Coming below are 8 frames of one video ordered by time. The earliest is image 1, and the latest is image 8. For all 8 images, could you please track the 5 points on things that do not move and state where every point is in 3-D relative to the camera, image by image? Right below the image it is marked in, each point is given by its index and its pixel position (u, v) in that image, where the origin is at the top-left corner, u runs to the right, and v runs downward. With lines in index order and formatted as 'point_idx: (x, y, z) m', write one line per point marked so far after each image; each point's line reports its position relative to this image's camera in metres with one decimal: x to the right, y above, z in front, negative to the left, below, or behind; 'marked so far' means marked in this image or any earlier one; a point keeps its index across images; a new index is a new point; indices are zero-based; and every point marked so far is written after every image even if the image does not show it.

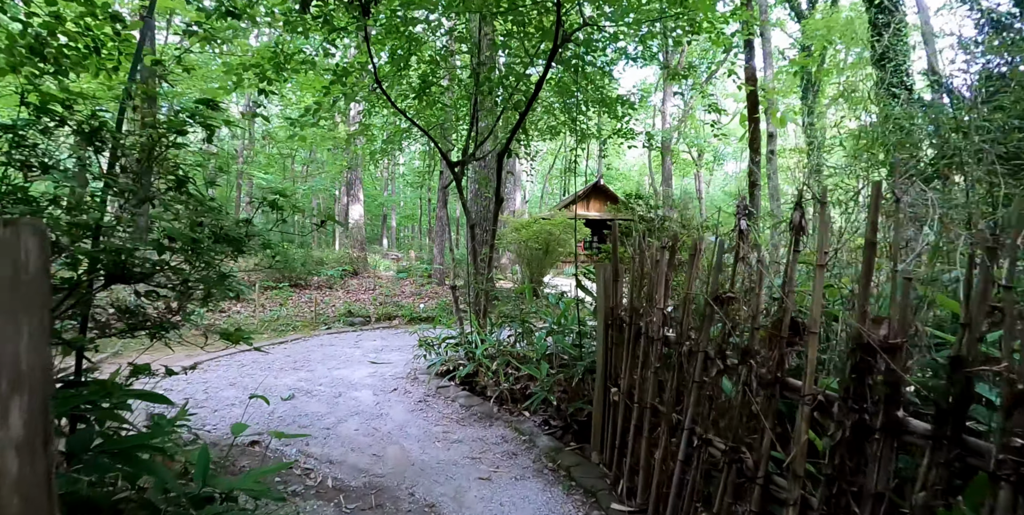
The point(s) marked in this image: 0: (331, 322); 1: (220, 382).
0: (-2.5, -0.9, +7.2) m
1: (-2.4, -1.0, +4.4) m
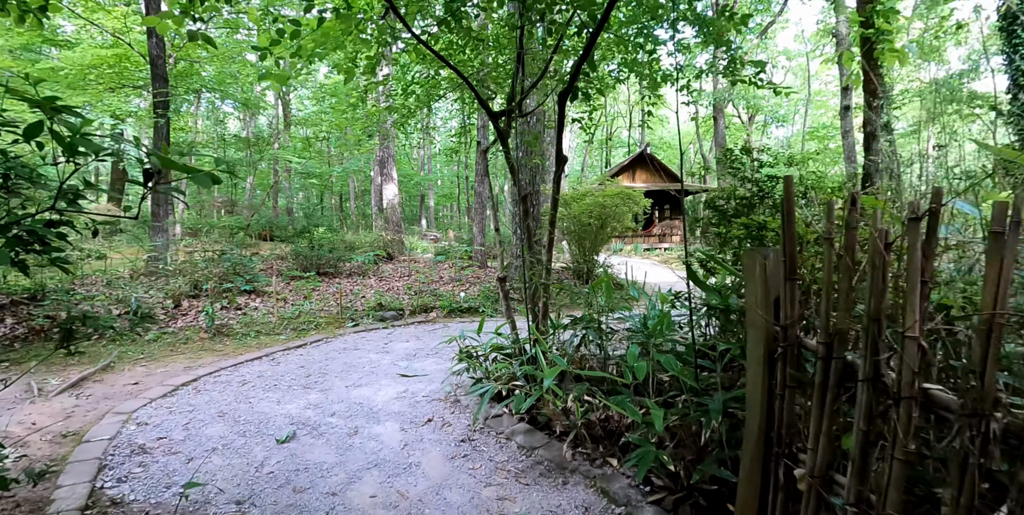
0: (-1.8, -0.7, +6.2) m
1: (-2.0, -1.0, +3.4) m
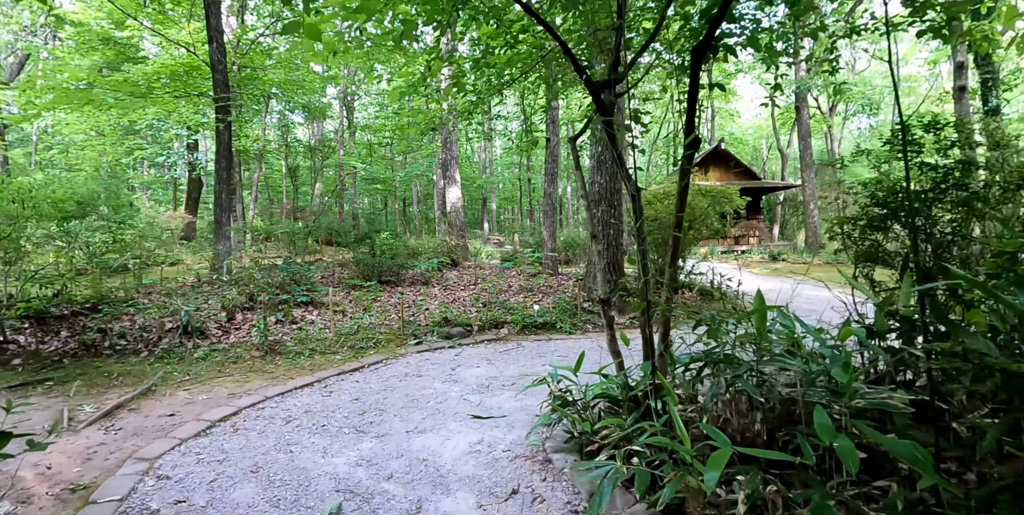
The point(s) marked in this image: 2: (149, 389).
0: (-0.9, -0.8, +5.5) m
1: (-1.4, -1.1, +2.8) m
2: (-2.9, -1.0, +4.1) m
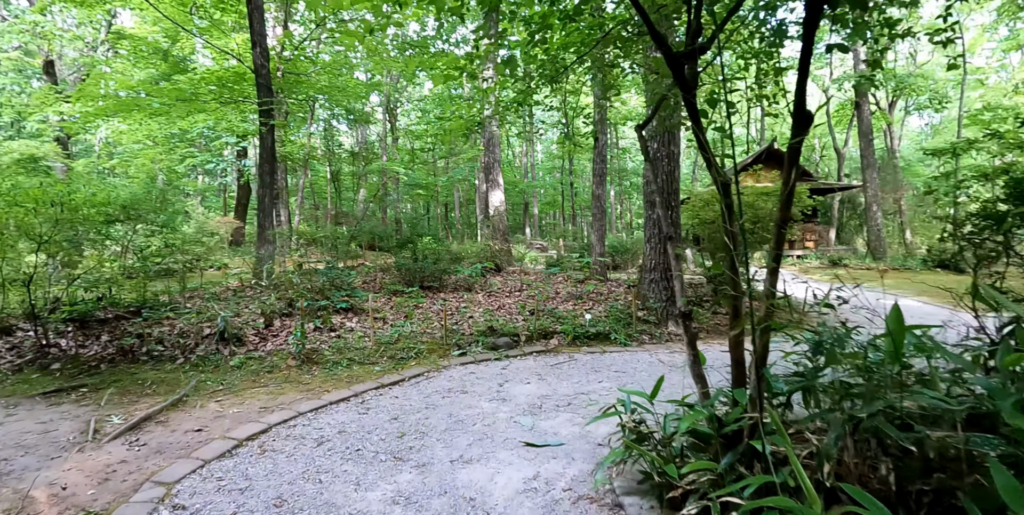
0: (-0.5, -0.8, +5.2) m
1: (-1.2, -1.1, +2.4) m
2: (-2.5, -1.1, +3.9) m
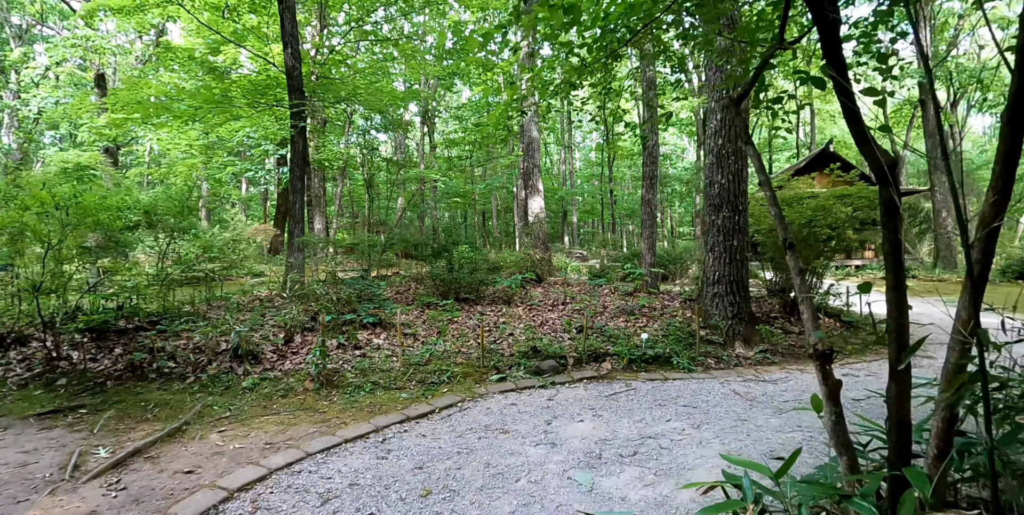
0: (-0.1, -0.9, +4.5) m
1: (-0.9, -1.1, +1.9) m
2: (-2.2, -1.1, +3.4) m
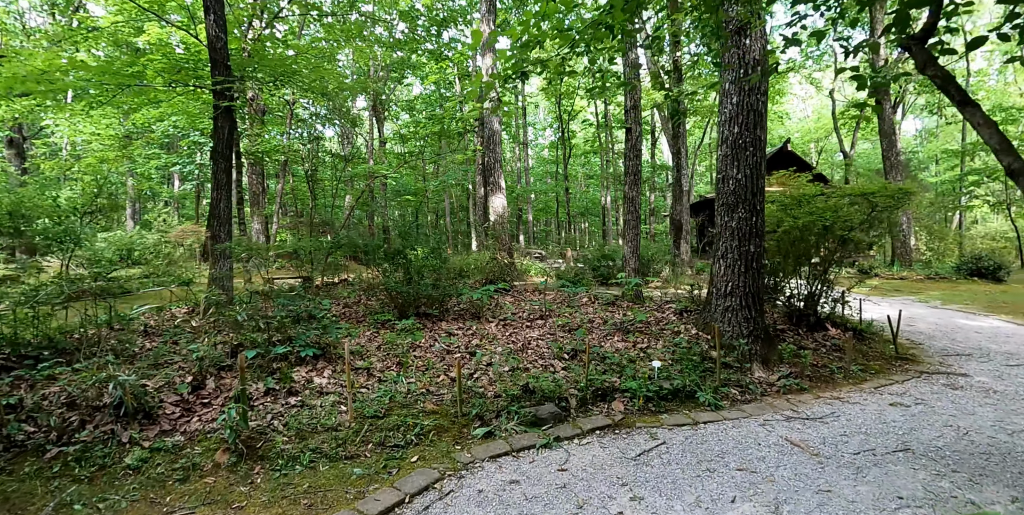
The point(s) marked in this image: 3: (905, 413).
0: (-0.1, -1.0, +3.5) m
1: (-0.8, -1.2, +0.8) m
2: (-2.1, -1.2, +2.2) m
3: (+2.8, -1.1, +3.7) m
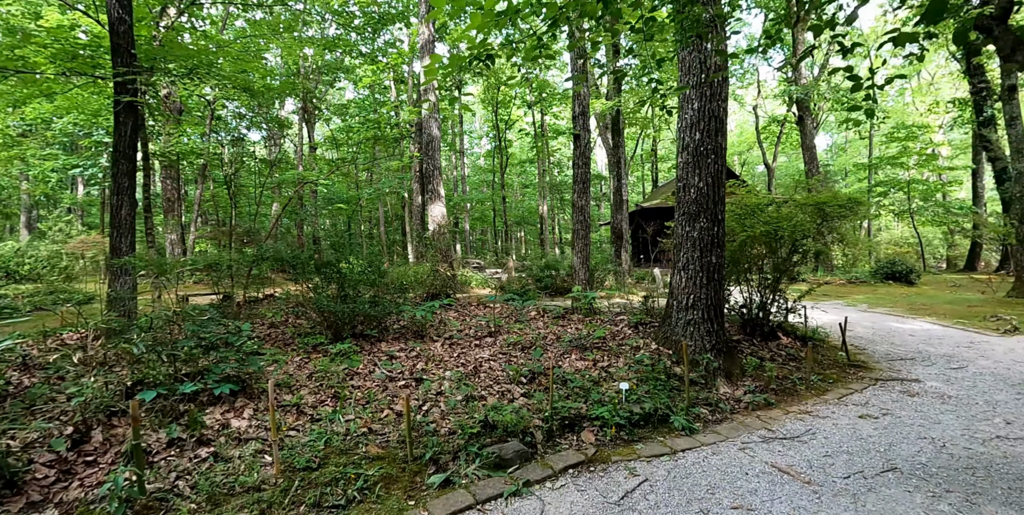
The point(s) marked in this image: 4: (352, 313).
0: (-0.4, -1.1, +3.0) m
1: (-0.7, -1.3, +0.2) m
2: (-2.2, -1.3, +1.5) m
3: (+2.5, -1.2, +3.6) m
4: (-1.8, -0.6, +5.9) m
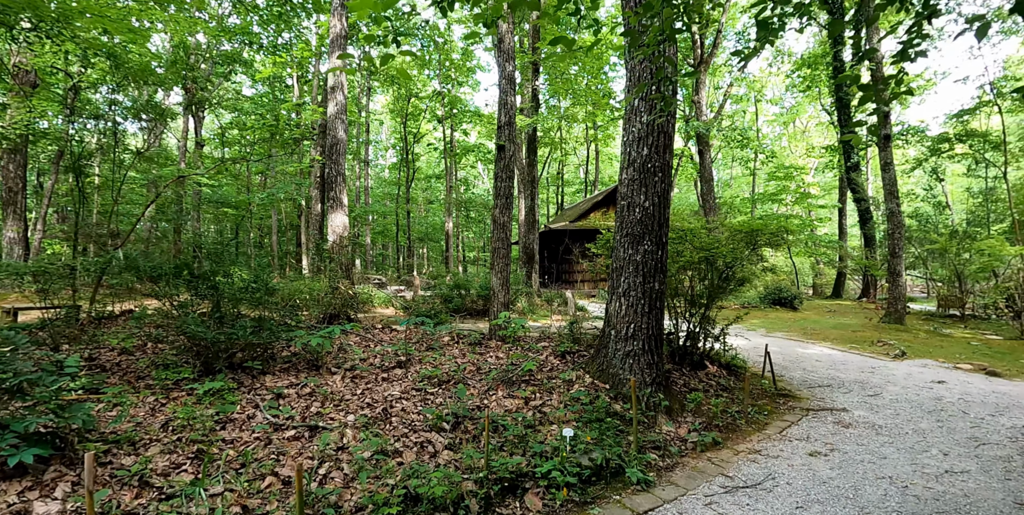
0: (-0.7, -1.2, +2.3) m
1: (-0.5, -1.3, -0.5) m
2: (-2.2, -1.3, +0.4) m
3: (+2.1, -1.3, +3.4) m
4: (-2.6, -0.8, +4.8) m
